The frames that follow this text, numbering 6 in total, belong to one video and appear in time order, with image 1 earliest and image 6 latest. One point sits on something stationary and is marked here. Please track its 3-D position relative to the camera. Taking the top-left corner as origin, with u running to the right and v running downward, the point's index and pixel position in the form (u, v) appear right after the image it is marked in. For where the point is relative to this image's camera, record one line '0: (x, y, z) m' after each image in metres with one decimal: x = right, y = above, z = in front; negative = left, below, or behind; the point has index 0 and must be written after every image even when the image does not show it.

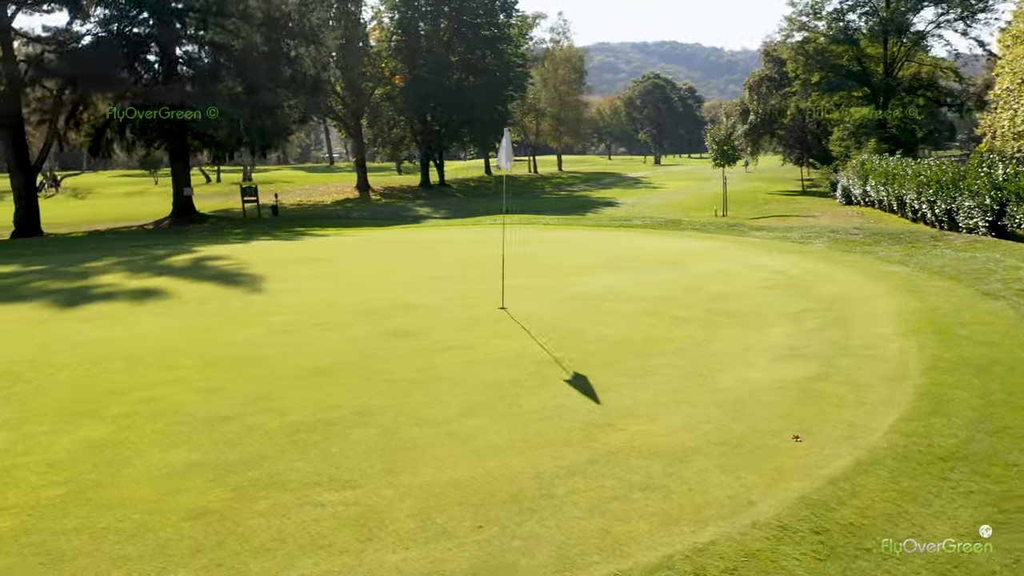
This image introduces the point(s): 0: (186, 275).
0: (-4.4, +0.2, +11.2) m
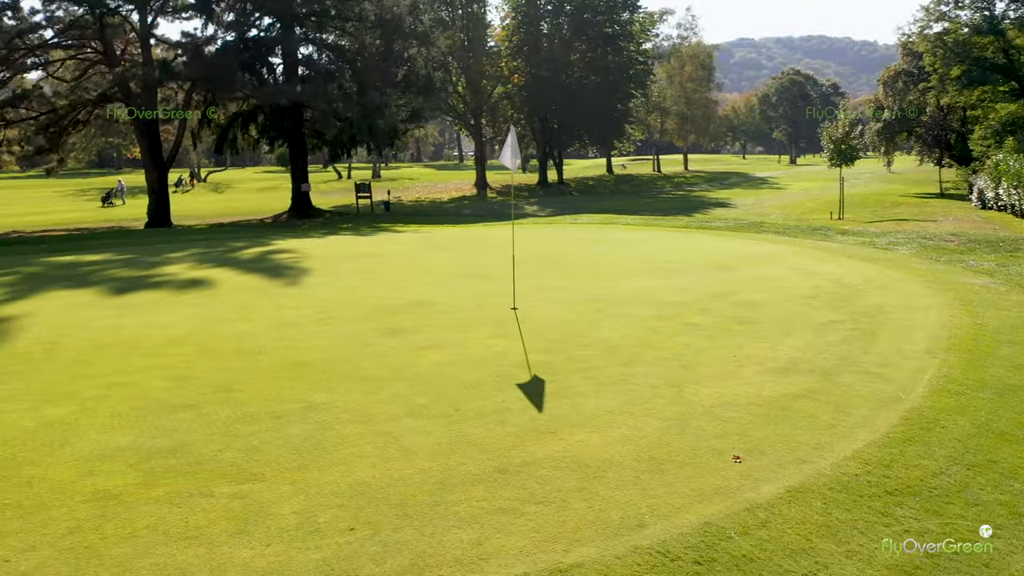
0: (-3.8, +0.3, +11.7) m
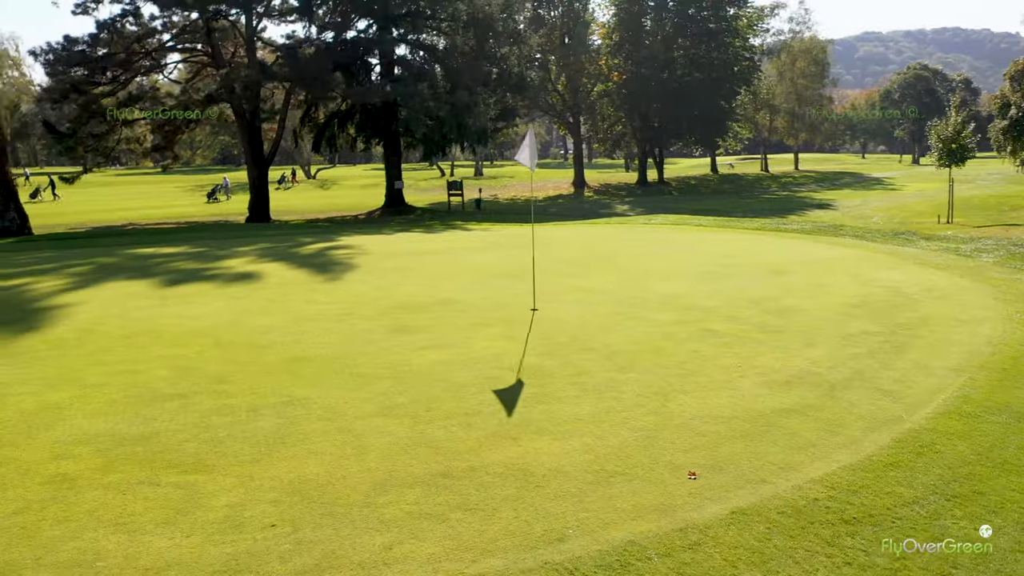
0: (-3.1, +0.4, +12.1) m
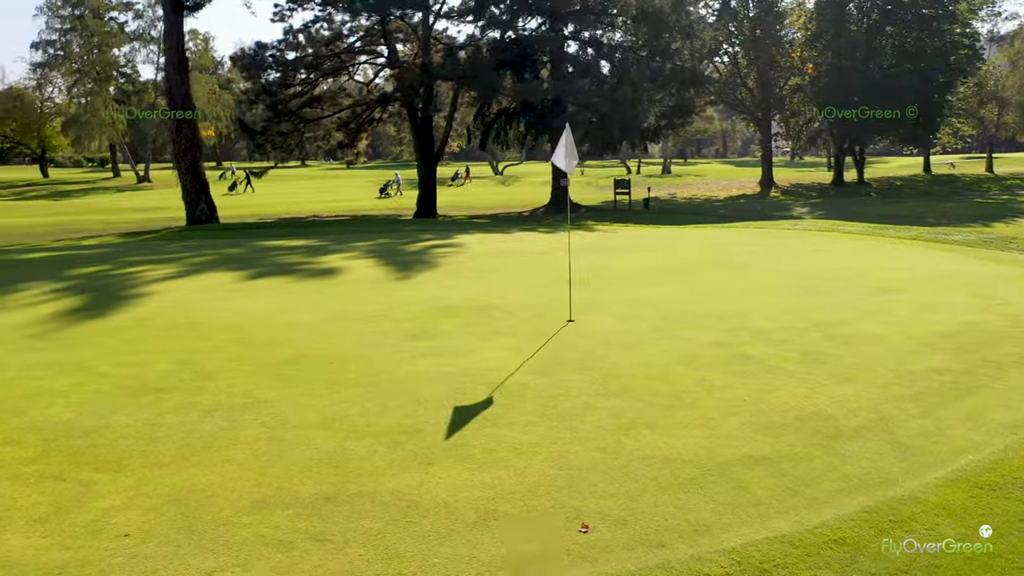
0: (-1.7, +0.4, +12.2) m
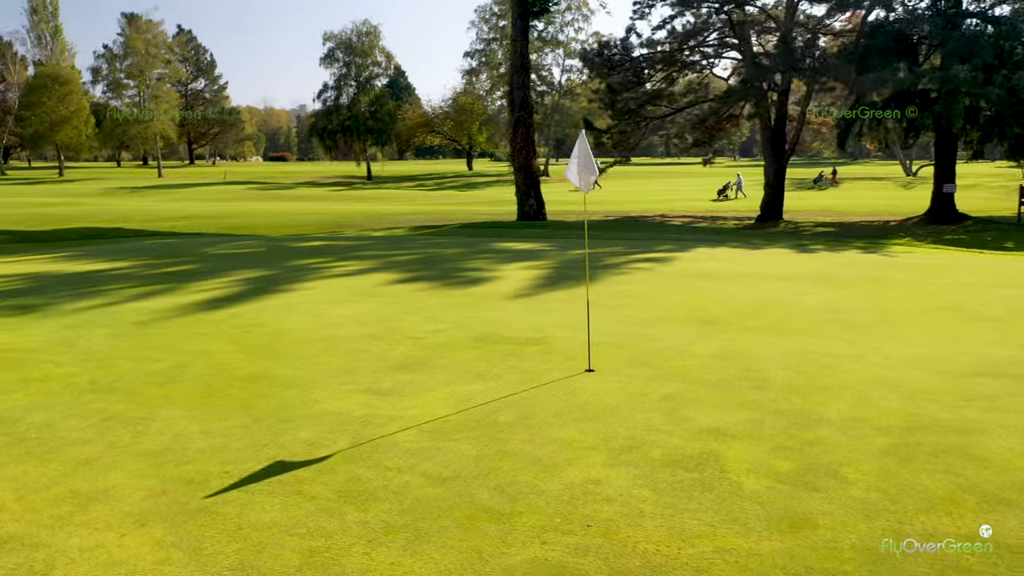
0: (+0.9, +0.2, +11.4) m
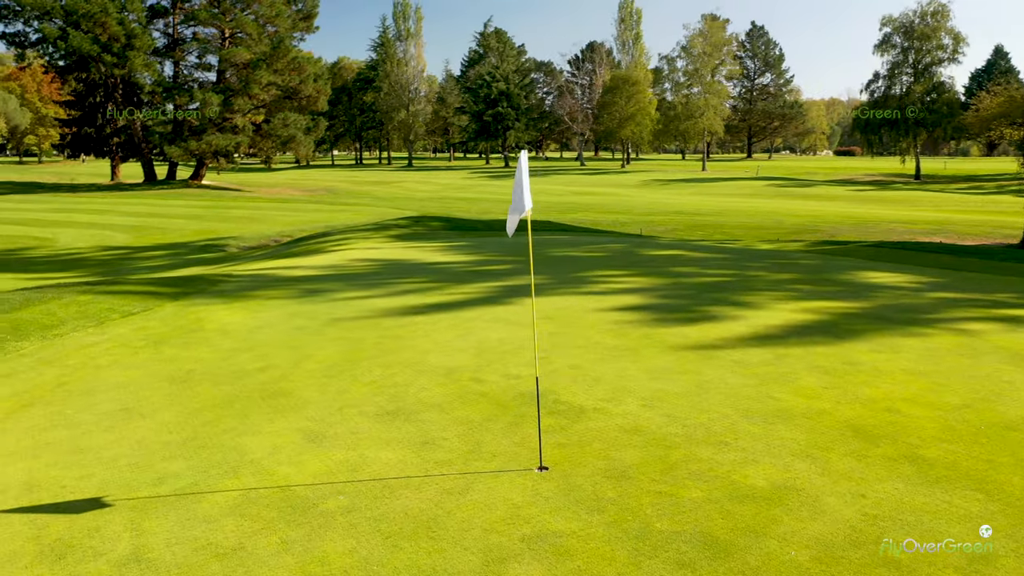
0: (+3.7, -0.4, +8.6) m
